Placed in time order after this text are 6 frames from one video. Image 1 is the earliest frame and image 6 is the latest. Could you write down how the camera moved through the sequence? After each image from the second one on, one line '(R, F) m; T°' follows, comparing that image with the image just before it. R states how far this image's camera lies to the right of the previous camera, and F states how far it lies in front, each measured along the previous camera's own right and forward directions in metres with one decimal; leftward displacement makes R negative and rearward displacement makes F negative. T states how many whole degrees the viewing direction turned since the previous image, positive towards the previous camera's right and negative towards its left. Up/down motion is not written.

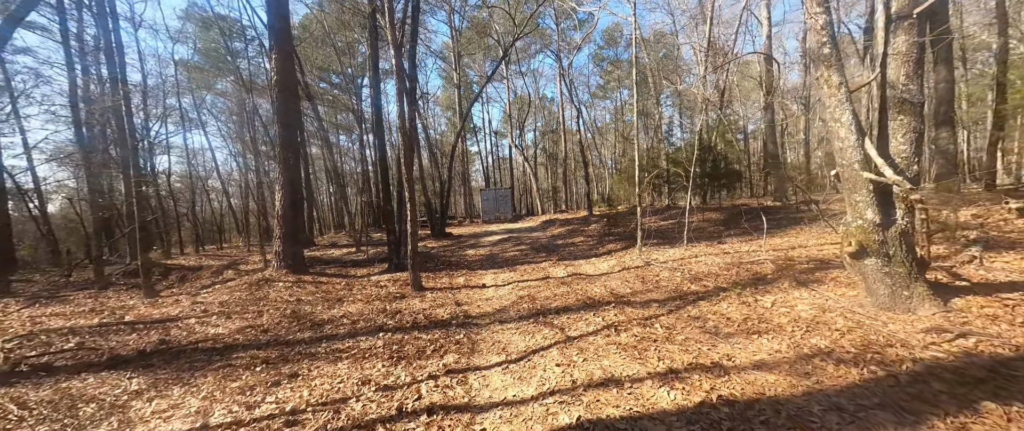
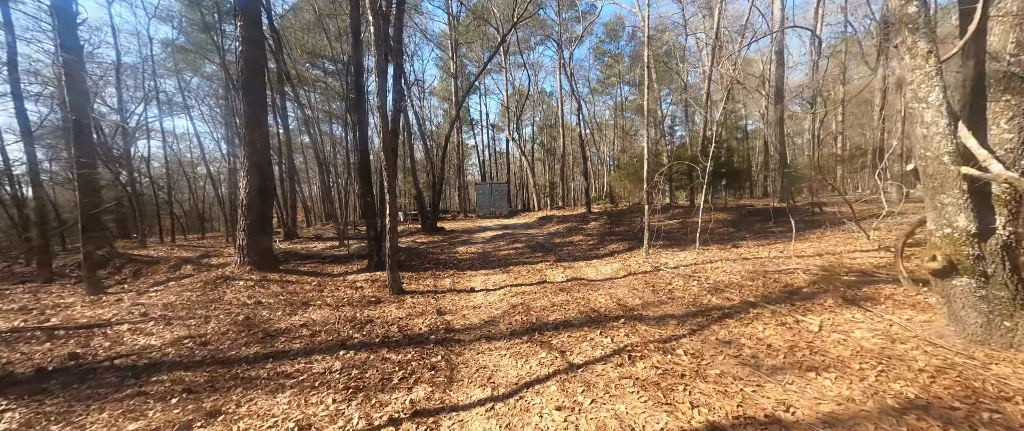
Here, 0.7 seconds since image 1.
(0.0, +0.9) m; +1°
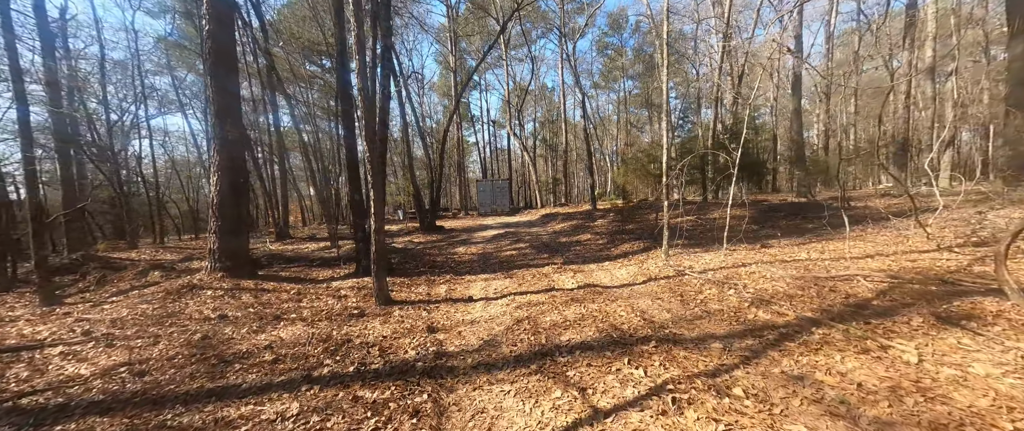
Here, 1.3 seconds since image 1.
(0.0, +0.8) m; 0°
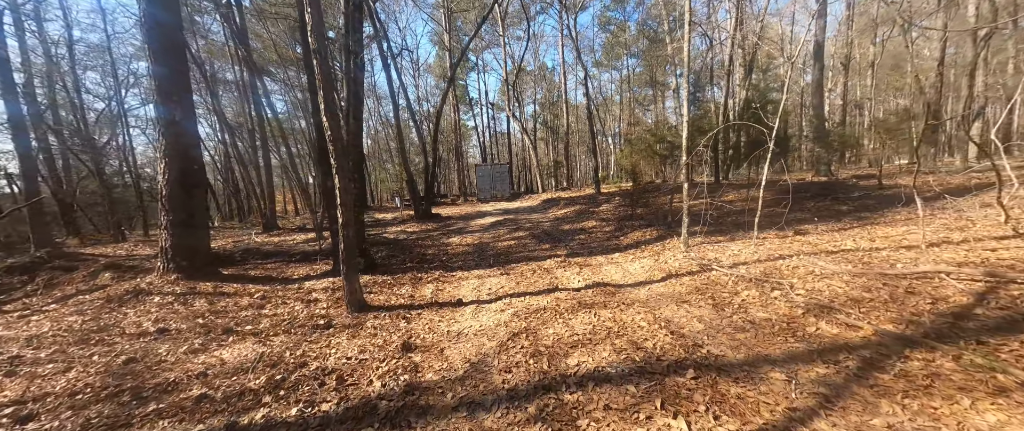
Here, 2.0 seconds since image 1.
(+0.1, +0.9) m; 0°
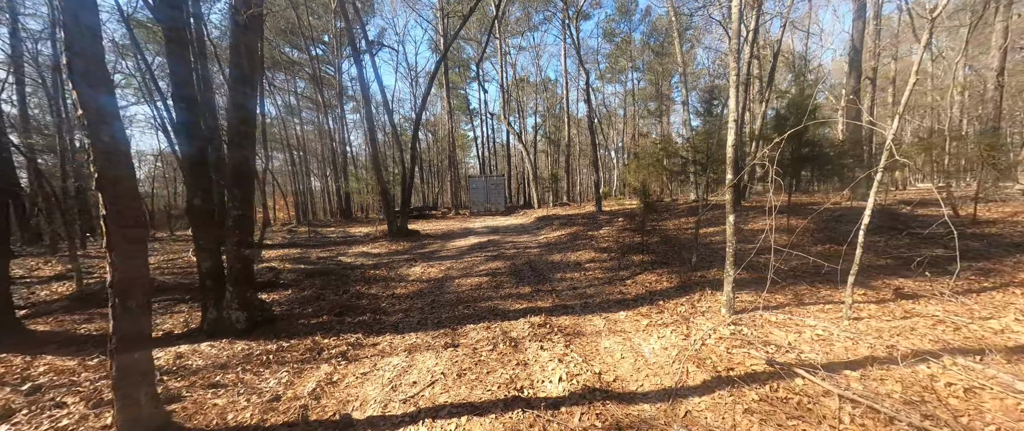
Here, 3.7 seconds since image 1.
(+0.6, +2.1) m; 0°
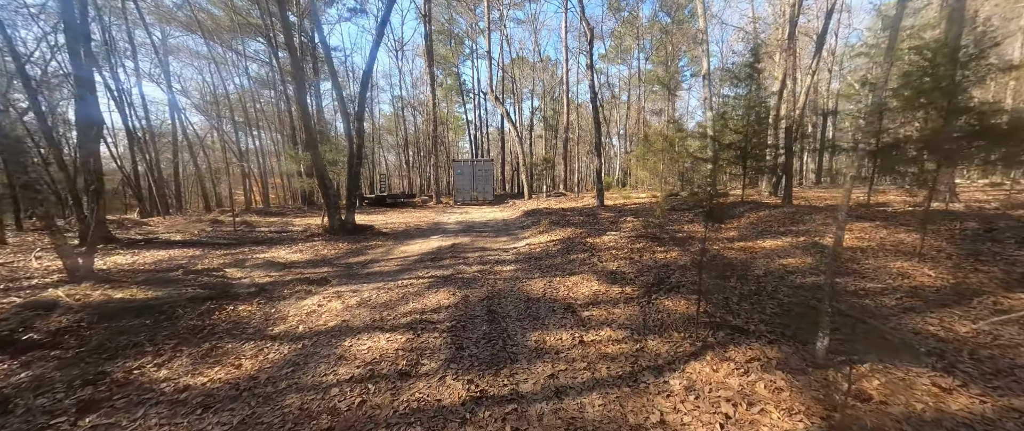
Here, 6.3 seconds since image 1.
(+0.7, +3.3) m; +1°
